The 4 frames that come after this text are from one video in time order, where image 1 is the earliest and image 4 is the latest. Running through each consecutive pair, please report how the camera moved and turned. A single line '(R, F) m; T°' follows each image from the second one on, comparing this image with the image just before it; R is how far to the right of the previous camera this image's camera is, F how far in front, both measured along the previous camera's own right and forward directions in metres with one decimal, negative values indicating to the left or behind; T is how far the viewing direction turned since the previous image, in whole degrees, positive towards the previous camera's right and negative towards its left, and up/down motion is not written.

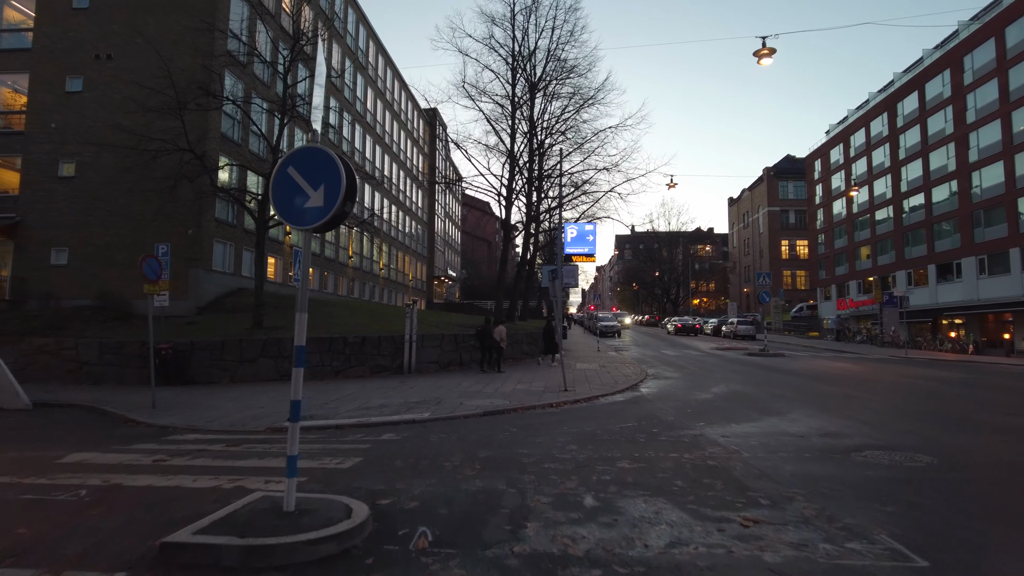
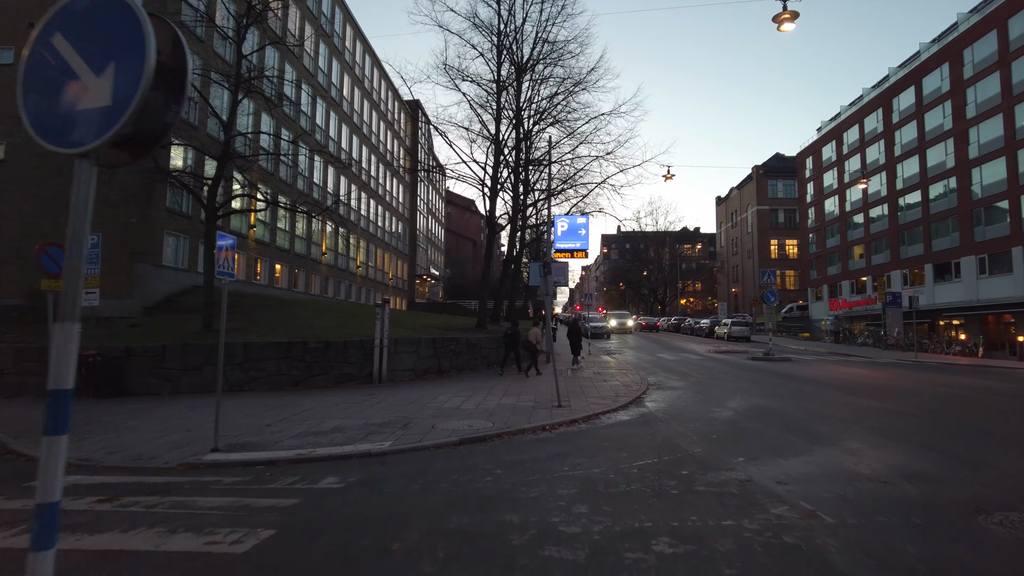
(0.0, +2.1) m; +1°
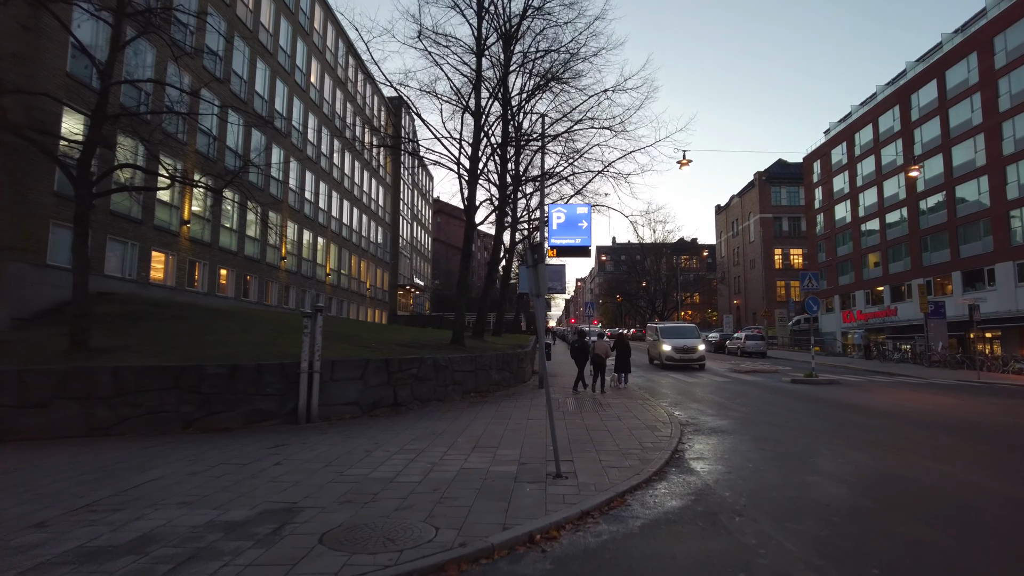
(+0.3, +4.3) m; +1°
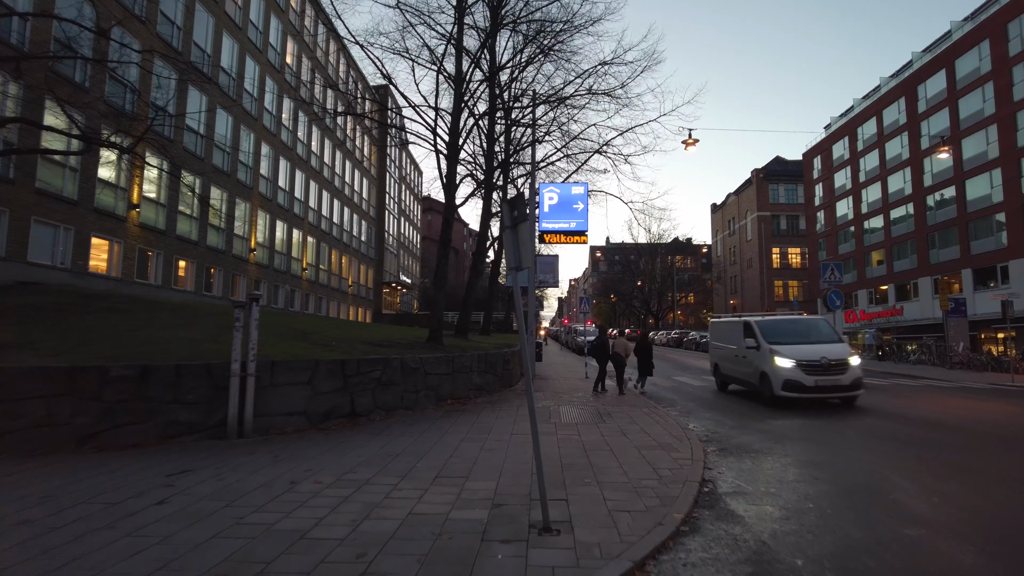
(+0.2, +2.1) m; +1°
